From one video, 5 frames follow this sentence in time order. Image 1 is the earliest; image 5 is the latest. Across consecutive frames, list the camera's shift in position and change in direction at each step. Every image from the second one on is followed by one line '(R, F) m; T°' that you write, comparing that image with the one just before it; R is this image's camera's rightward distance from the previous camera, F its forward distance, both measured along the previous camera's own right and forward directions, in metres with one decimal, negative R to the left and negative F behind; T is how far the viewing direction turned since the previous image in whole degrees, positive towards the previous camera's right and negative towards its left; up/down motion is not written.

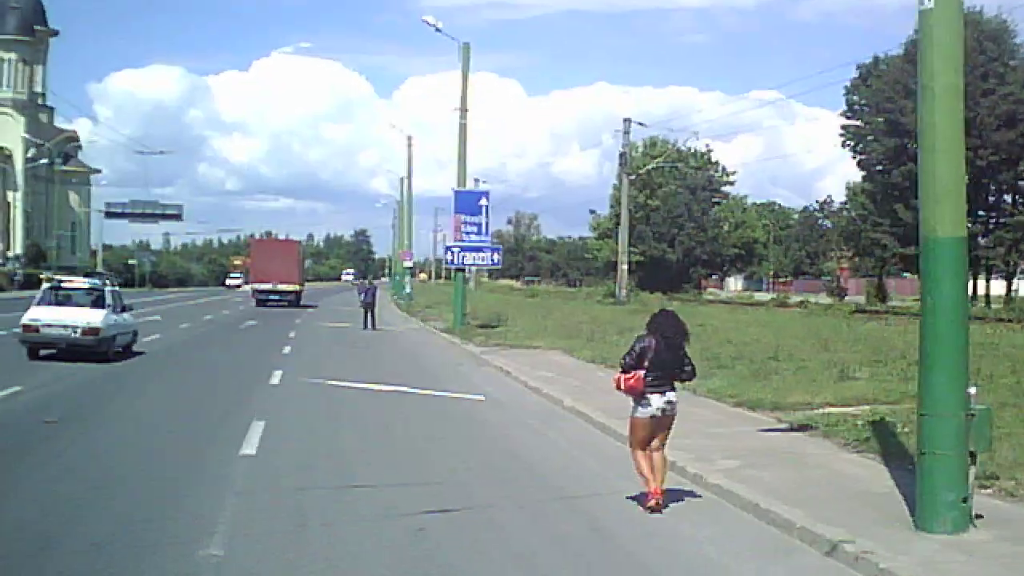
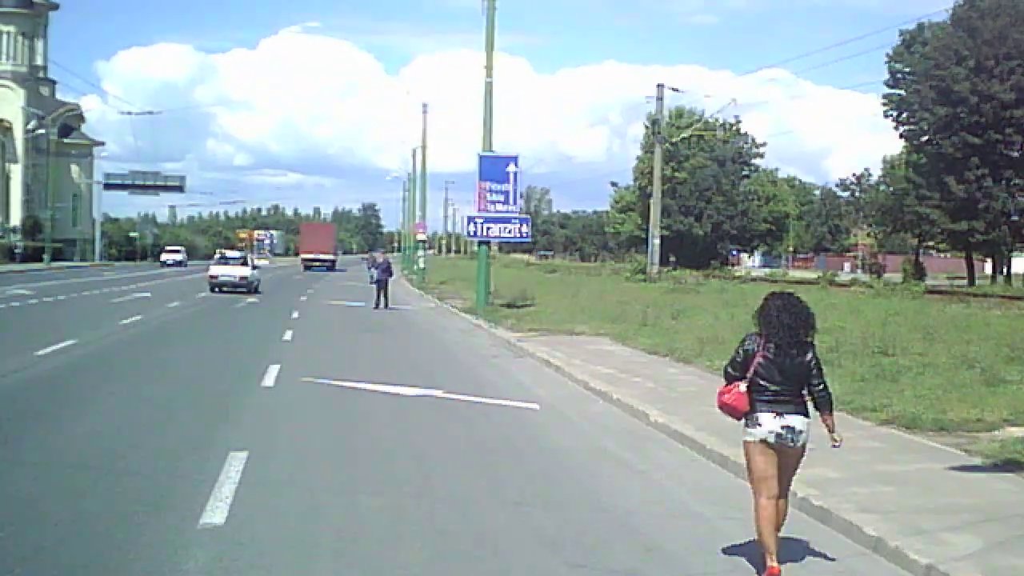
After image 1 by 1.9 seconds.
(-0.7, +4.3) m; 0°
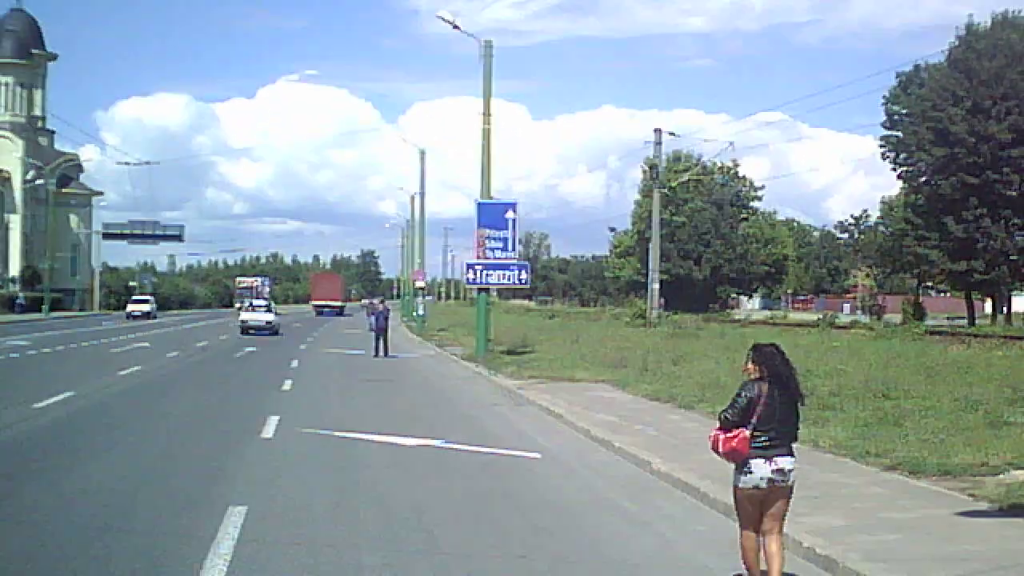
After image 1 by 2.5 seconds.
(0.0, +0.1) m; 0°
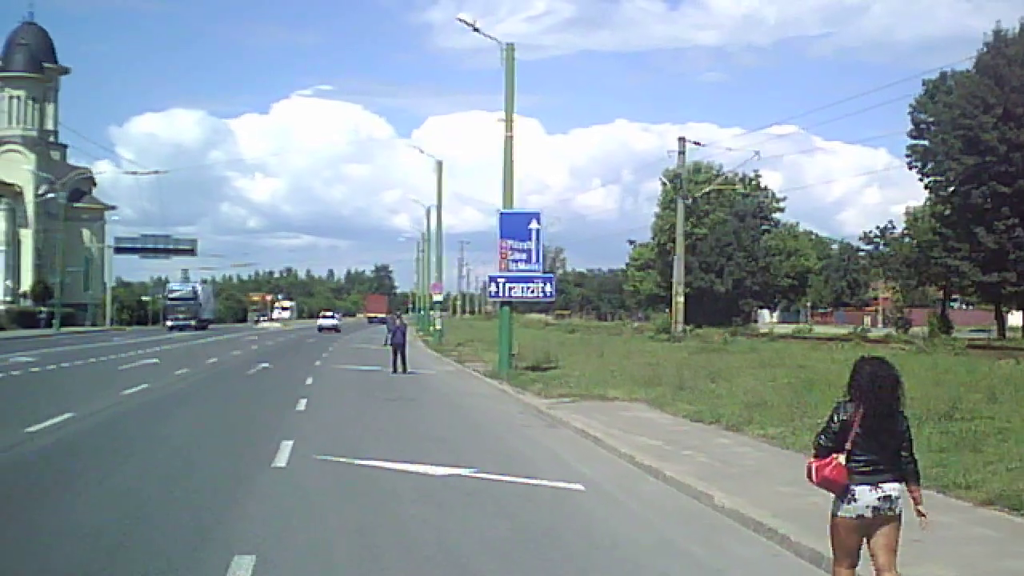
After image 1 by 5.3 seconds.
(-0.3, +1.4) m; -1°
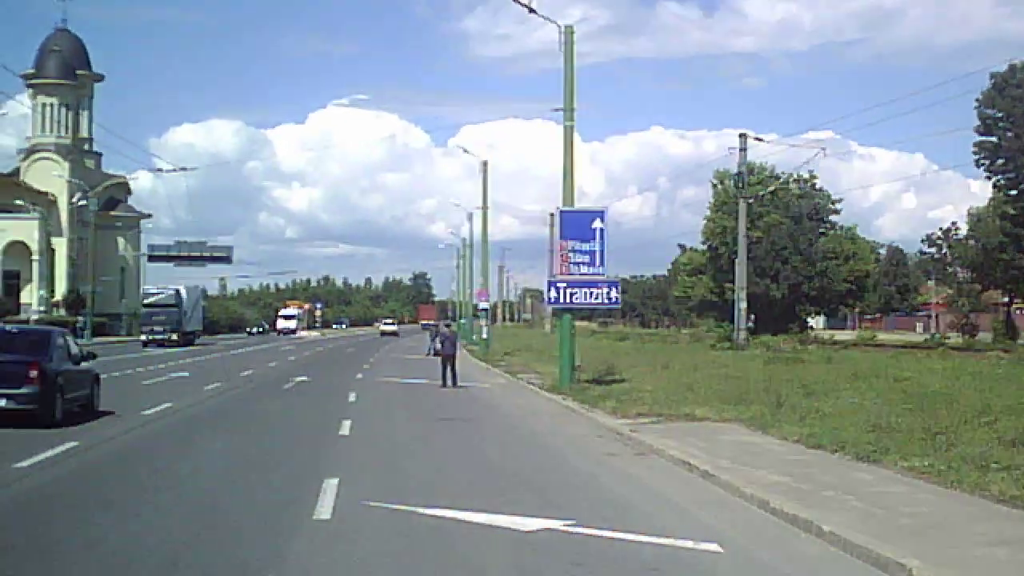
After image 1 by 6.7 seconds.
(-0.6, +2.9) m; -2°
